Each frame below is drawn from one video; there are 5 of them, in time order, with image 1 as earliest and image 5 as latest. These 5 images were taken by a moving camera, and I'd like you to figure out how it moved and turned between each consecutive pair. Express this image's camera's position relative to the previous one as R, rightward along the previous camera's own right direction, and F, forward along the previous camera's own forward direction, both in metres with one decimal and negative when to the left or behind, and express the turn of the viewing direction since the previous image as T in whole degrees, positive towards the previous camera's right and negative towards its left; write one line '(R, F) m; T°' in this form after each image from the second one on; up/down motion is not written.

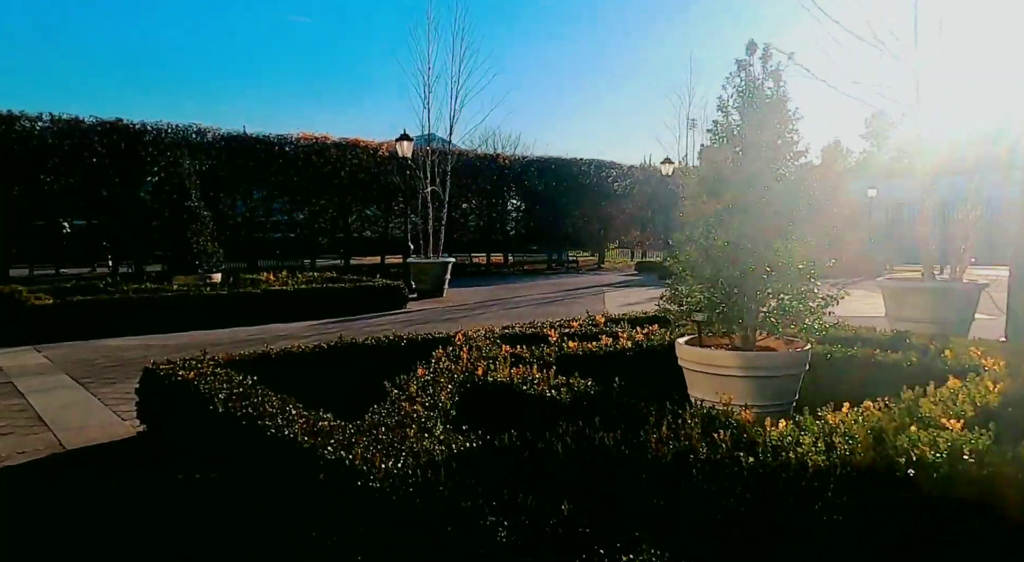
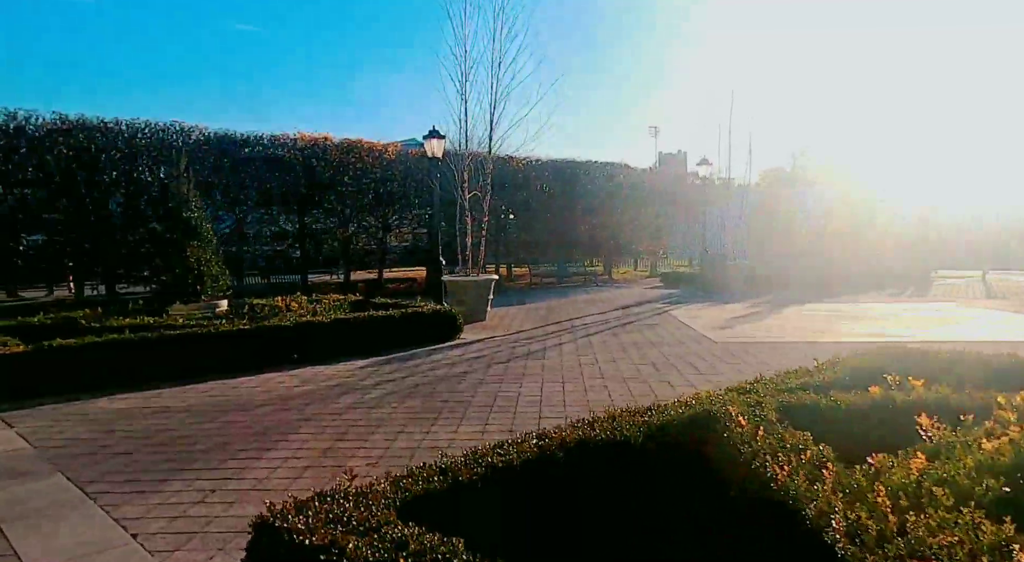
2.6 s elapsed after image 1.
(-1.6, +1.9) m; +3°
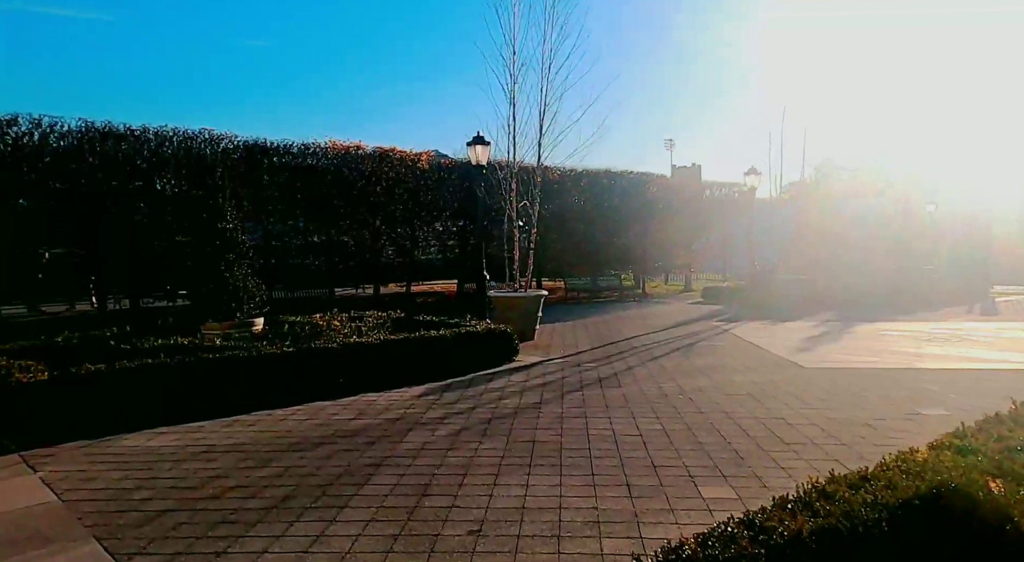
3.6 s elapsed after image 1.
(-0.7, +0.8) m; -1°
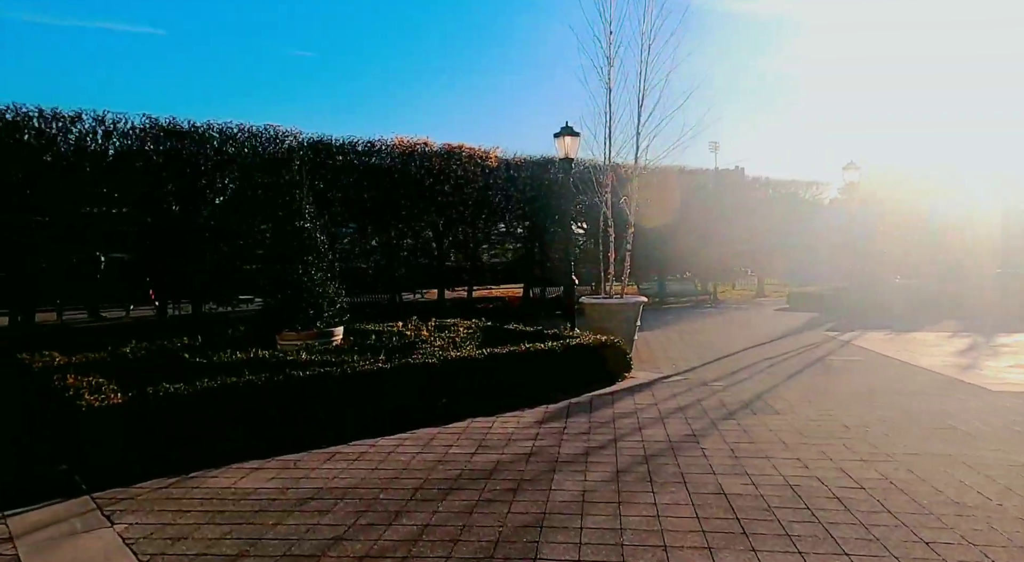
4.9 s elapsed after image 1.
(-0.9, +1.1) m; -3°
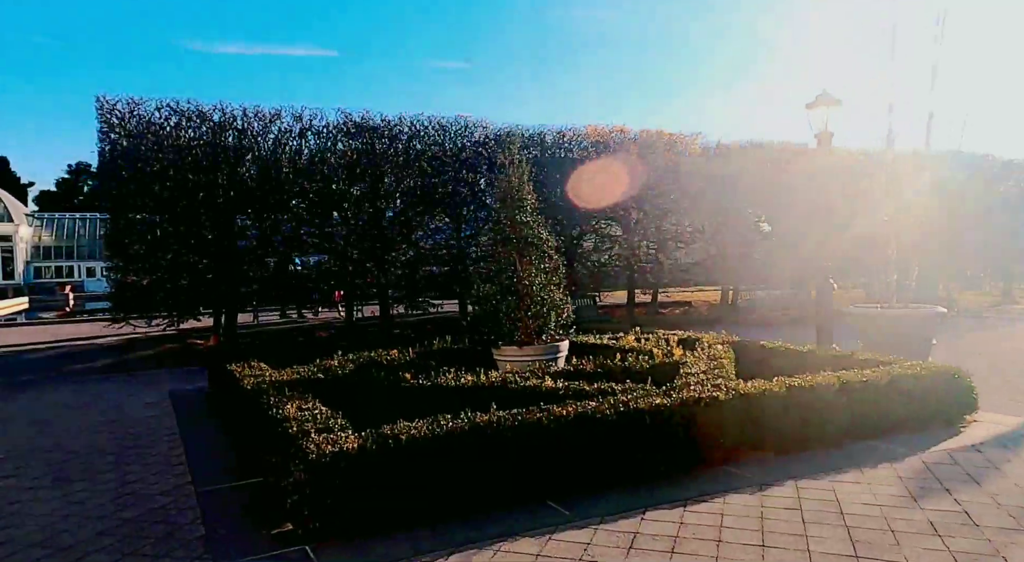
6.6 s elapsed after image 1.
(-1.3, +1.5) m; -13°
